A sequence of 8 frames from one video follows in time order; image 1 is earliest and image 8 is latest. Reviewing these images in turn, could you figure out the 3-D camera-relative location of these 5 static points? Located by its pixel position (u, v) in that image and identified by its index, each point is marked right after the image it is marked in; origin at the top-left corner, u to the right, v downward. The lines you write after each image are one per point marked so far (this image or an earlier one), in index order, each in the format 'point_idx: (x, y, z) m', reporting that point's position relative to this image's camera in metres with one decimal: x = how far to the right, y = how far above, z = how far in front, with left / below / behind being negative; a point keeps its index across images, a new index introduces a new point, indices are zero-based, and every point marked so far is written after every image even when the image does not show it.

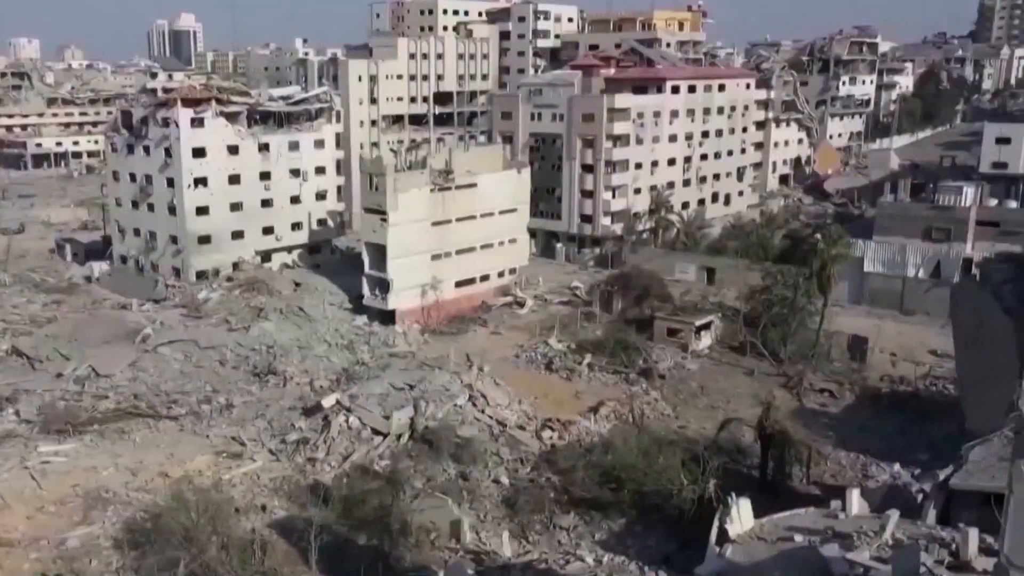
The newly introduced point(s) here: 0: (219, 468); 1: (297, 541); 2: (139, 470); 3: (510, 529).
0: (-6.5, -4.0, +19.5) m
1: (-3.8, -4.5, +15.4) m
2: (-8.2, -4.0, +19.3) m
3: (0.0, -4.6, +16.9) m
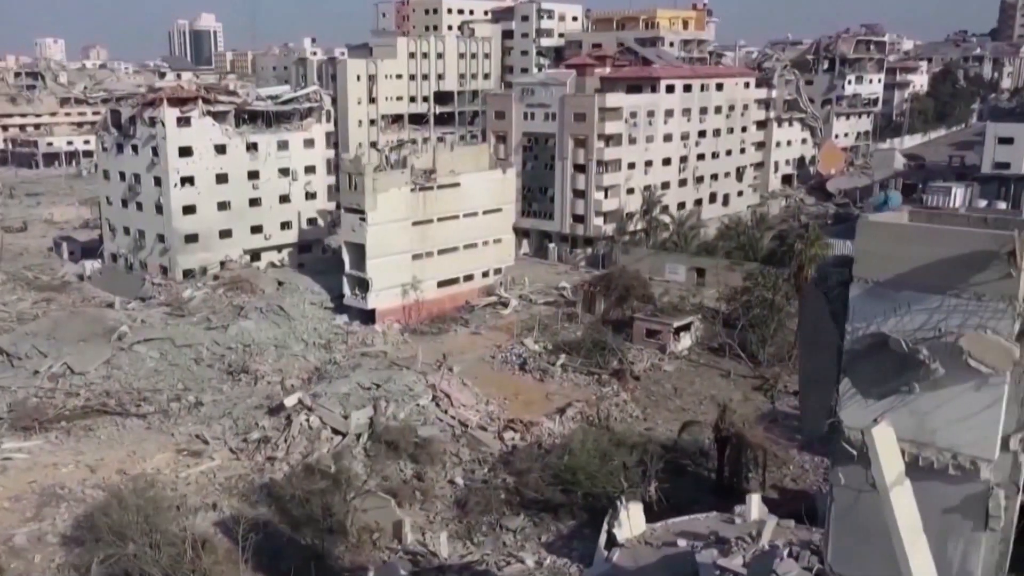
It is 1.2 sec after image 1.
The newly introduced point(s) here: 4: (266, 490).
0: (-7.5, -4.0, +19.6) m
1: (-4.9, -4.5, +15.5) m
2: (-9.2, -4.0, +19.5) m
3: (-1.0, -4.7, +16.9) m
4: (-4.9, -4.1, +17.5) m
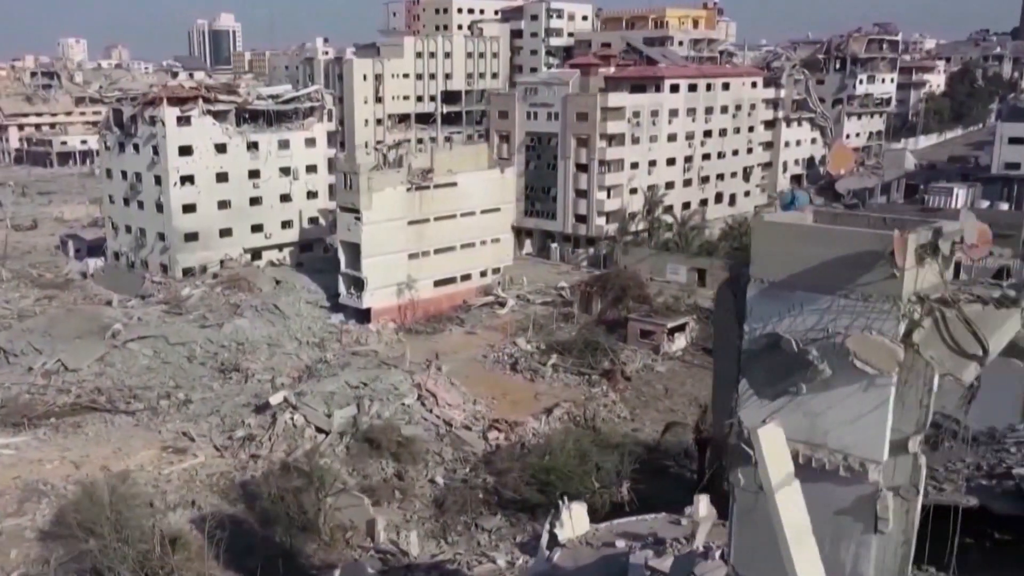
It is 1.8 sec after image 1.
0: (-7.9, -3.9, +19.8) m
1: (-5.4, -4.5, +15.6) m
2: (-9.6, -3.9, +19.7) m
3: (-1.5, -4.6, +16.9) m
4: (-5.4, -4.0, +17.6) m
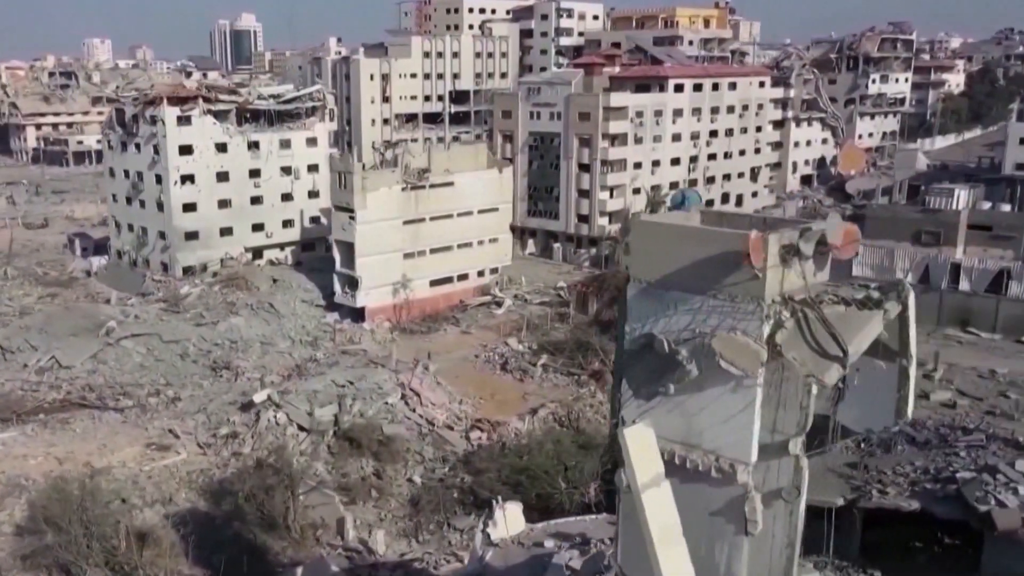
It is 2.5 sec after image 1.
0: (-8.4, -3.9, +20.0) m
1: (-5.9, -4.4, +15.7) m
2: (-10.1, -3.9, +19.9) m
3: (-2.1, -4.6, +17.0) m
4: (-5.9, -4.0, +17.7) m
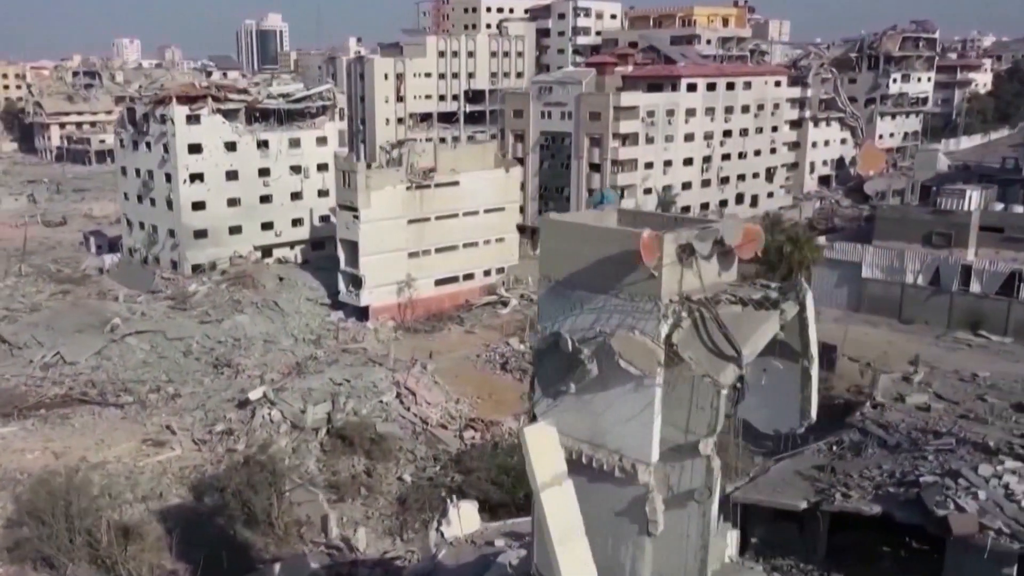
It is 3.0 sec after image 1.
0: (-8.6, -3.8, +20.2) m
1: (-6.2, -4.4, +15.9) m
2: (-10.3, -3.8, +20.1) m
3: (-2.3, -4.6, +17.0) m
4: (-6.2, -4.0, +17.8) m
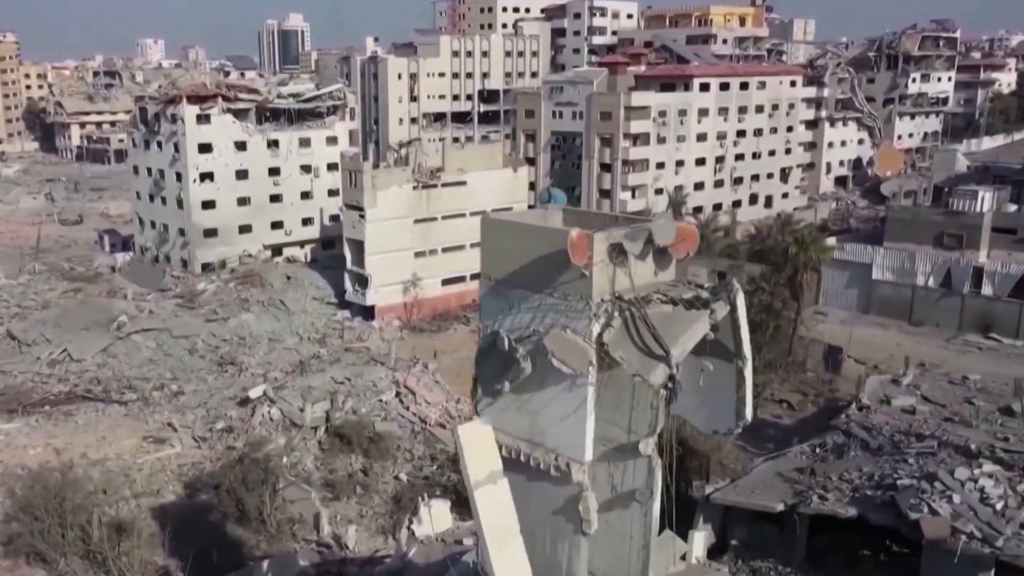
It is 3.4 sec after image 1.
0: (-8.7, -3.8, +20.3) m
1: (-6.4, -4.4, +16.0) m
2: (-10.4, -3.8, +20.3) m
3: (-2.5, -4.6, +17.0) m
4: (-6.3, -3.9, +17.9) m
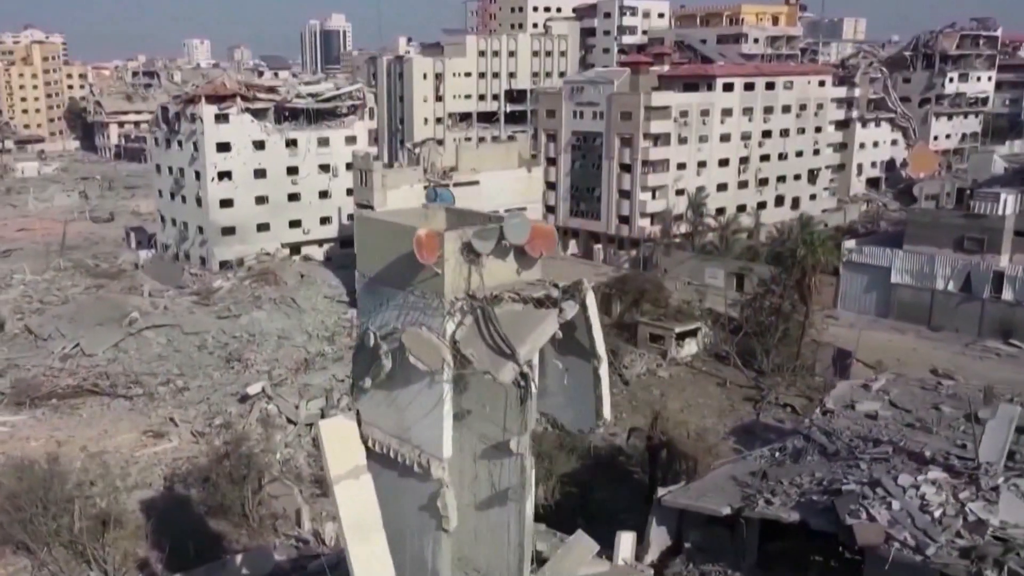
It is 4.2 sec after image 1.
0: (-8.8, -3.7, +20.6) m
1: (-6.8, -4.3, +16.2) m
2: (-10.5, -3.7, +20.7) m
3: (-2.8, -4.6, +17.1) m
4: (-6.5, -3.9, +18.2) m
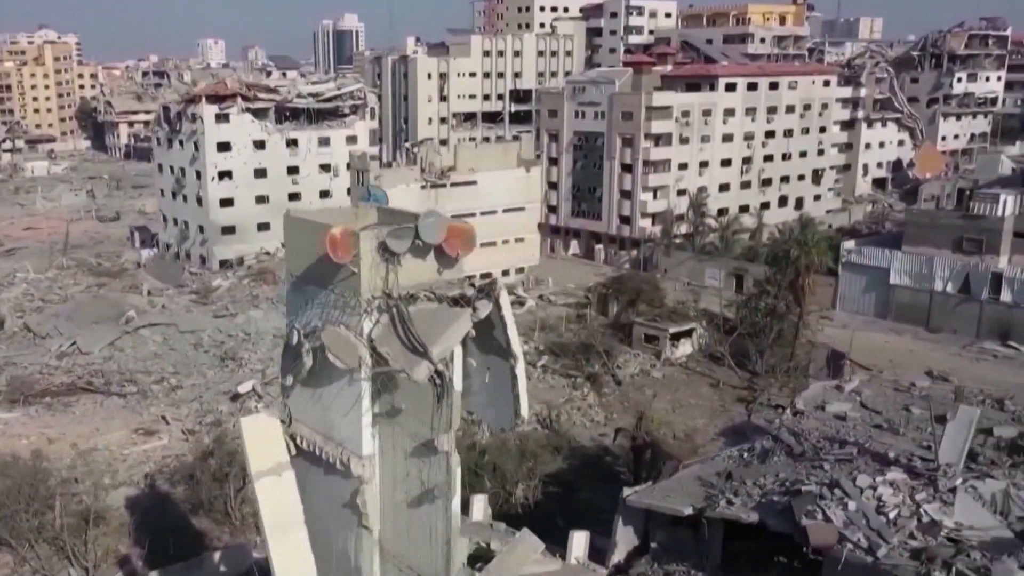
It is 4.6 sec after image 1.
0: (-9.1, -3.7, +20.8) m
1: (-7.1, -4.3, +16.3) m
2: (-10.8, -3.6, +20.9) m
3: (-3.1, -4.5, +17.2) m
4: (-6.9, -3.8, +18.3) m
